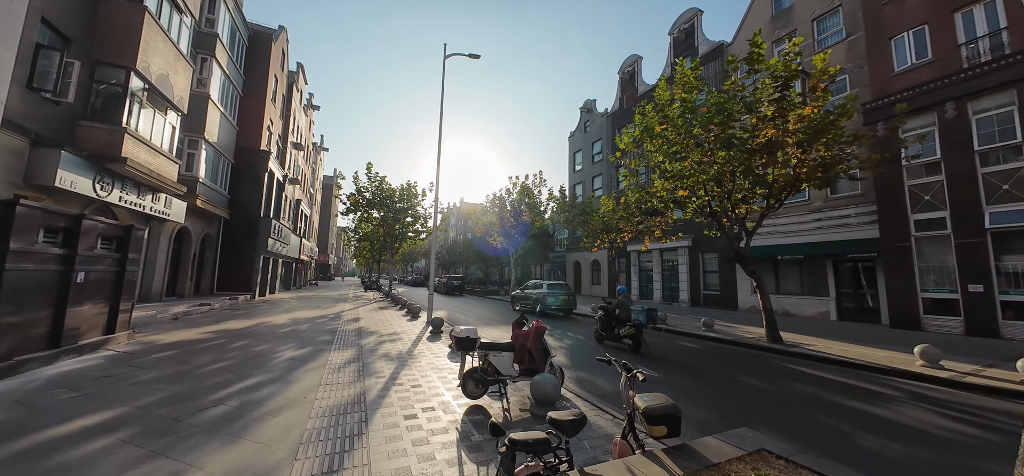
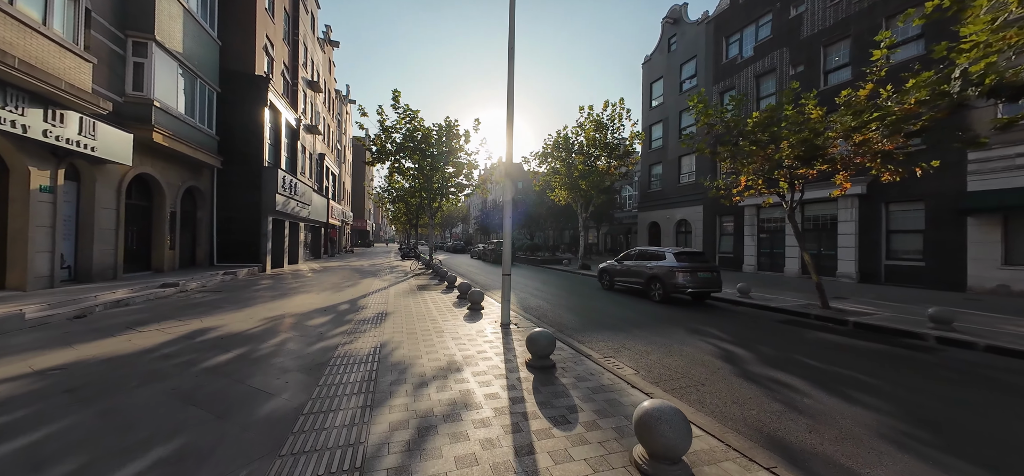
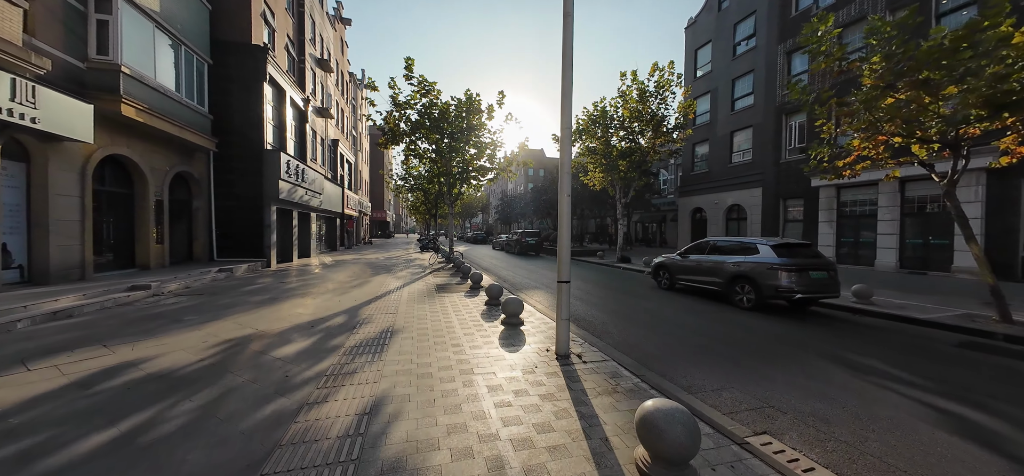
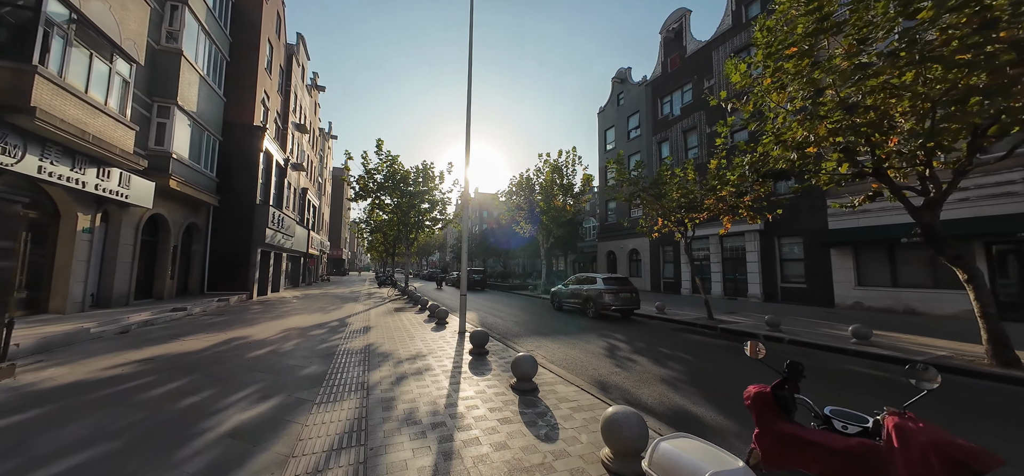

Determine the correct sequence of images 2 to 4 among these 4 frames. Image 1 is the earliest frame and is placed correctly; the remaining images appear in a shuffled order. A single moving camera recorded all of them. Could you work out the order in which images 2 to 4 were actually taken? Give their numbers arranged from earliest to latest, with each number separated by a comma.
4, 2, 3
